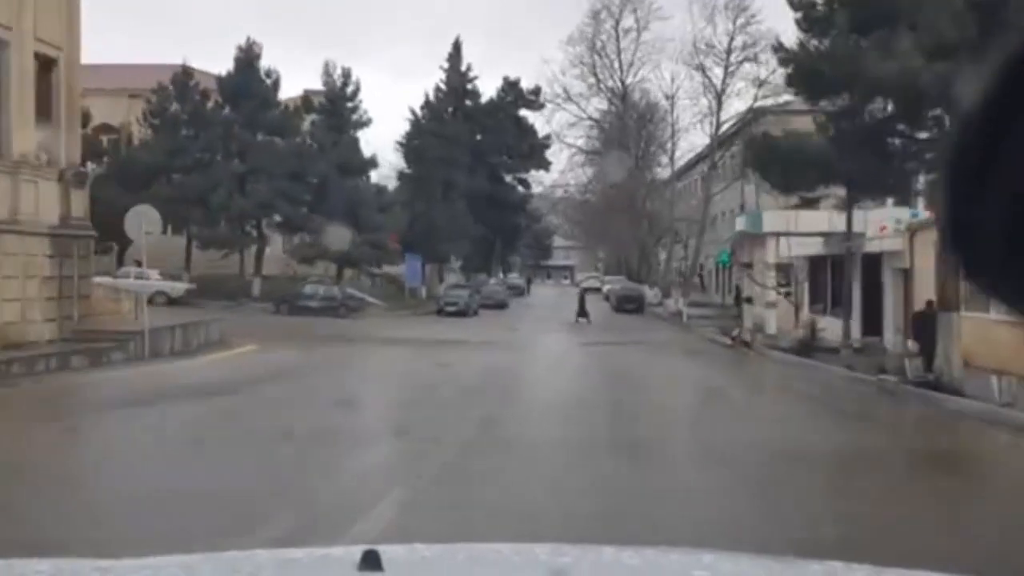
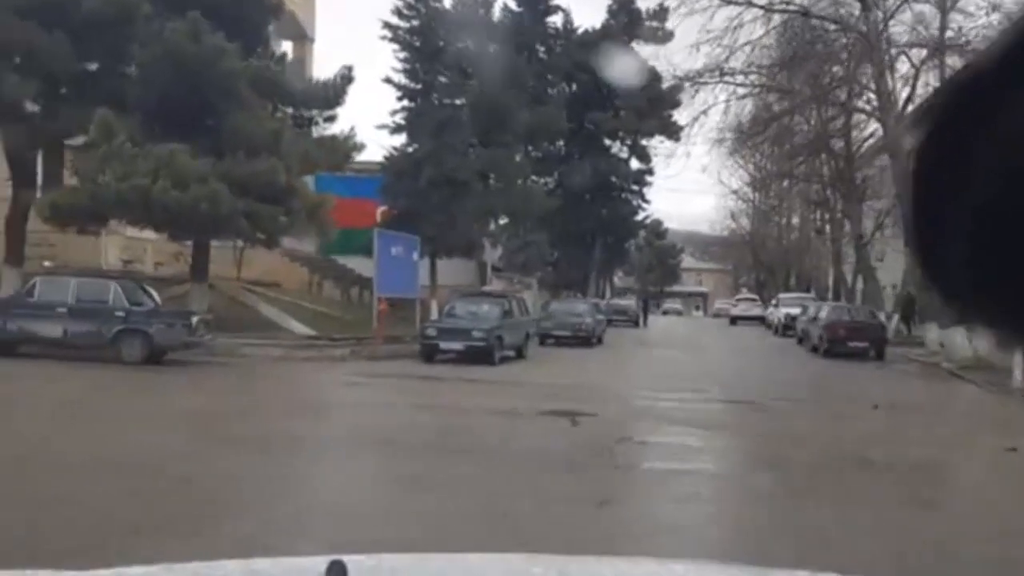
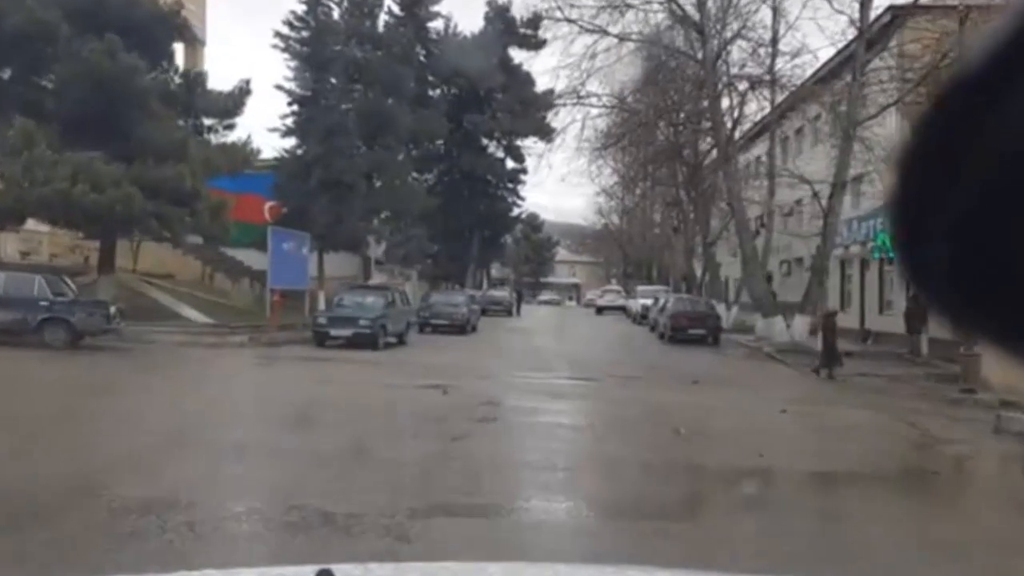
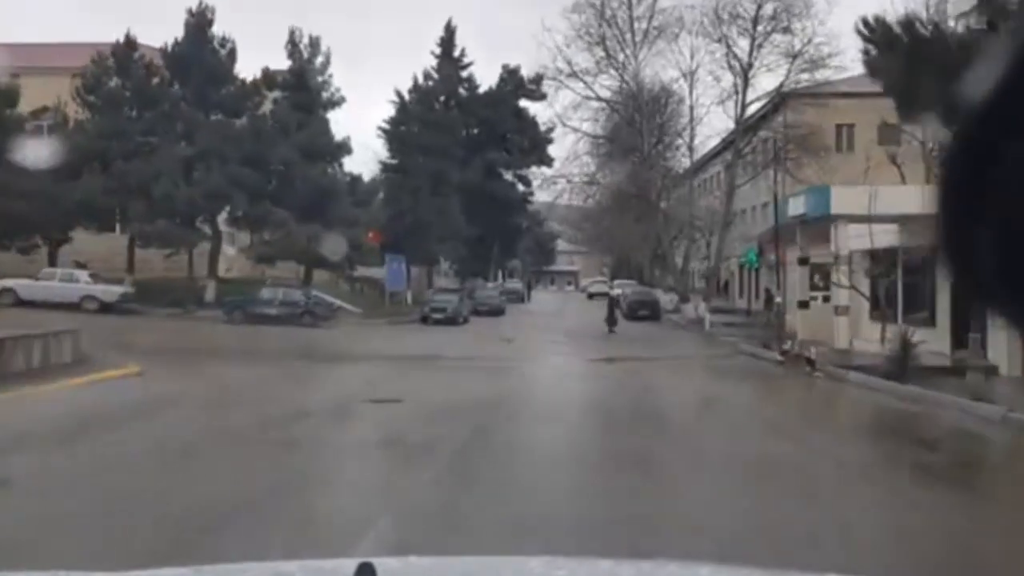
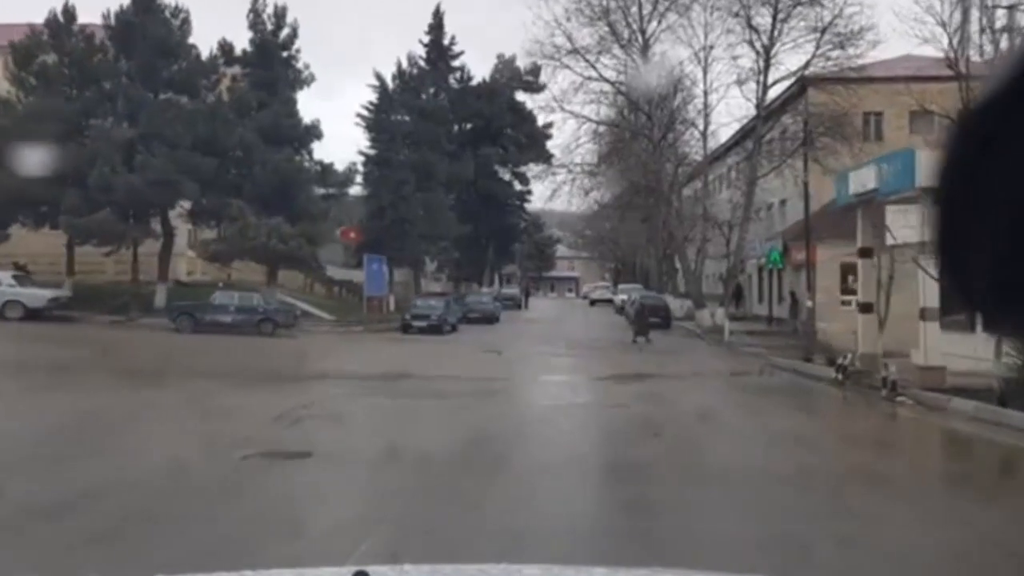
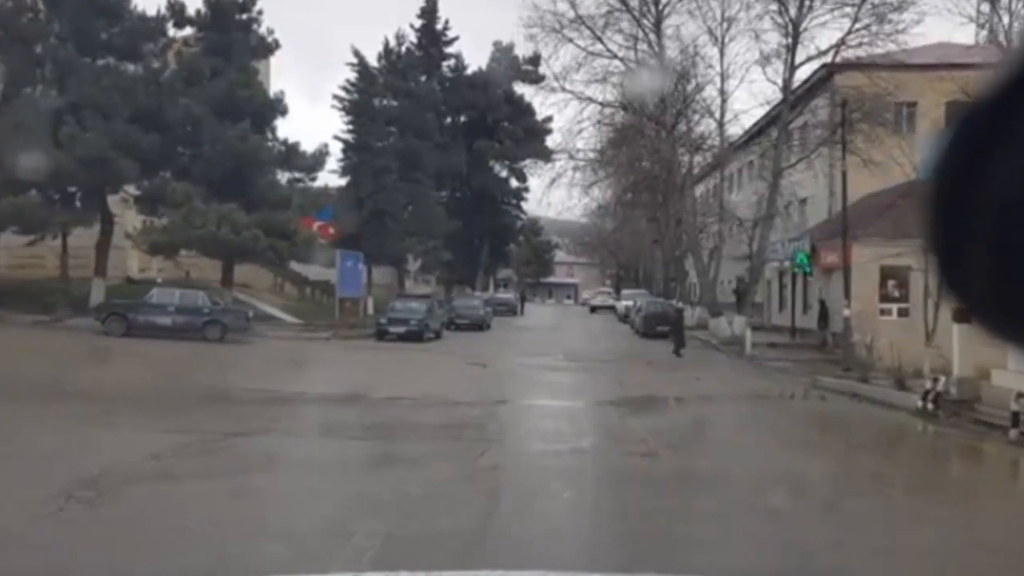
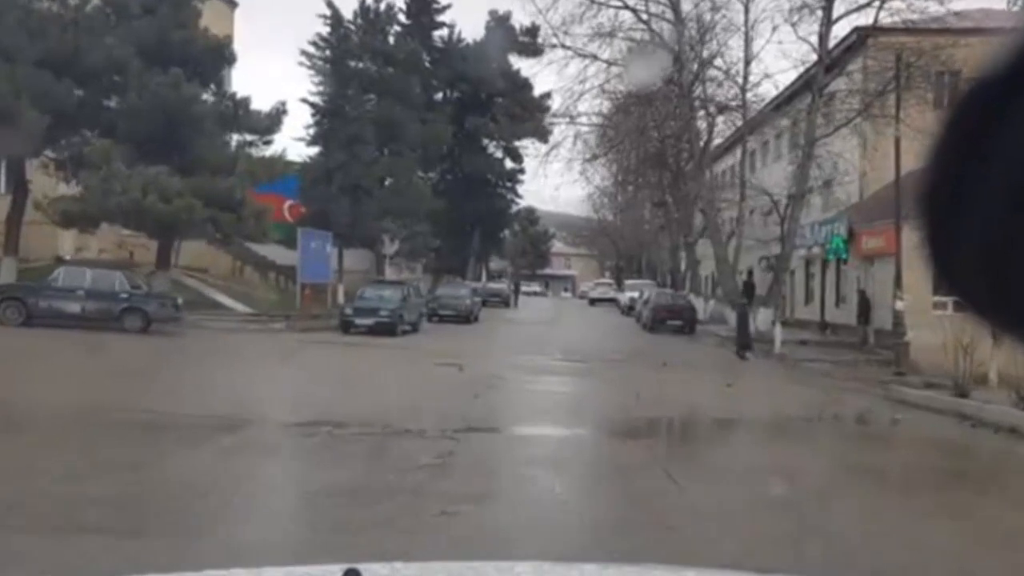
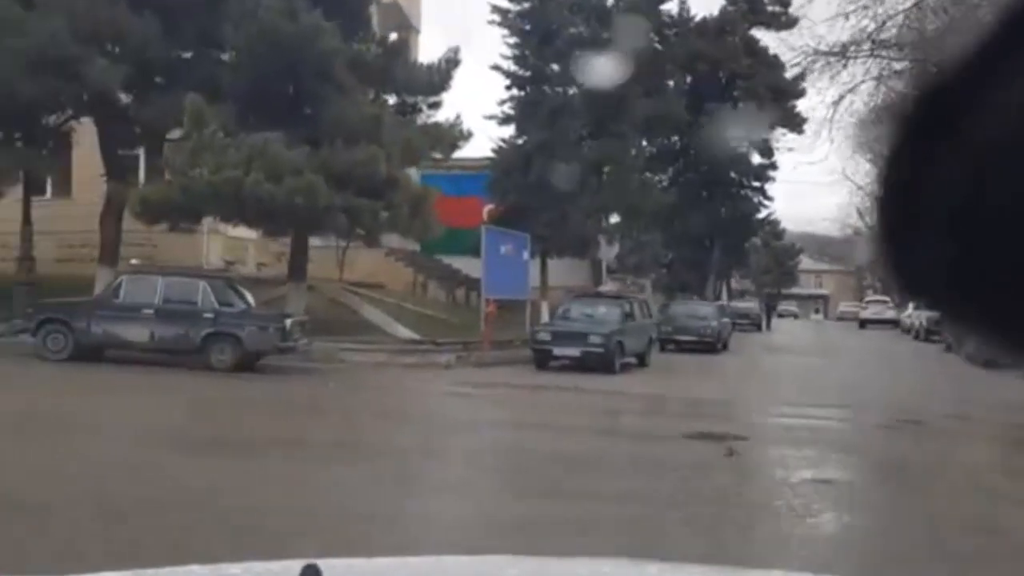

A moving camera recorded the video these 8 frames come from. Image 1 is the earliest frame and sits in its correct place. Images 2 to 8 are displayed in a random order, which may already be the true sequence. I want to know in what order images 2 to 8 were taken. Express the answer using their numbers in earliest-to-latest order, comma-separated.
4, 5, 6, 7, 3, 2, 8
